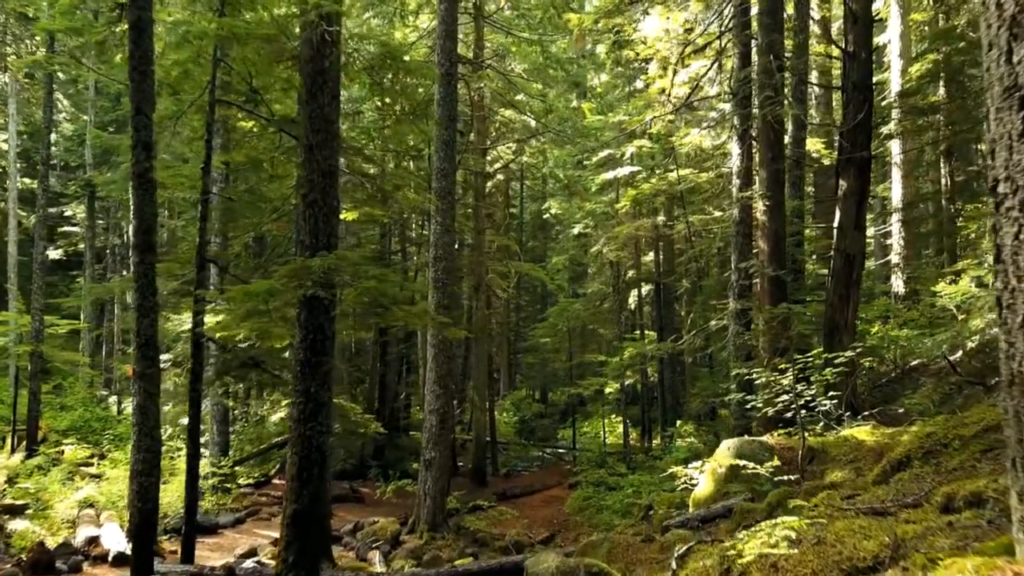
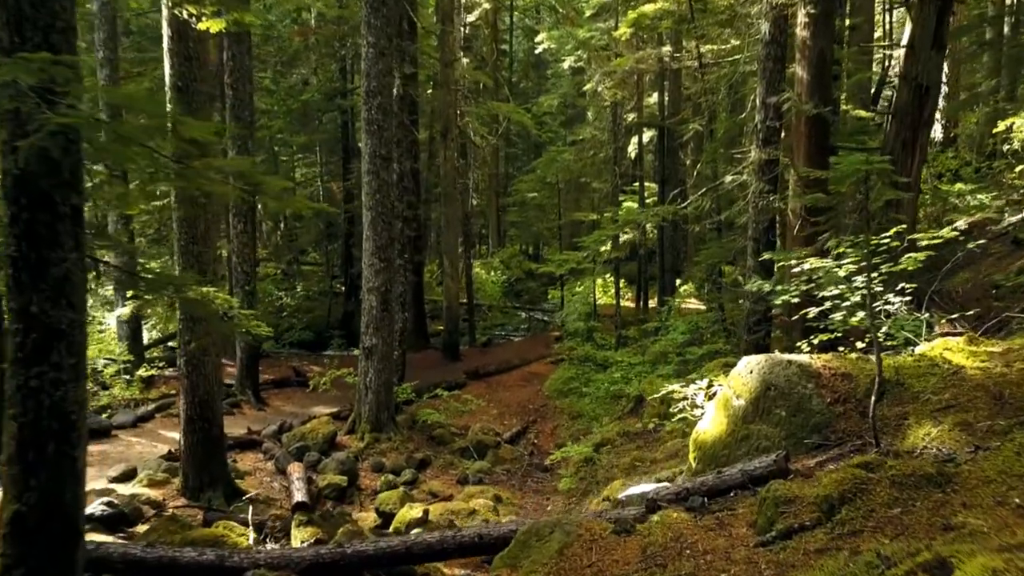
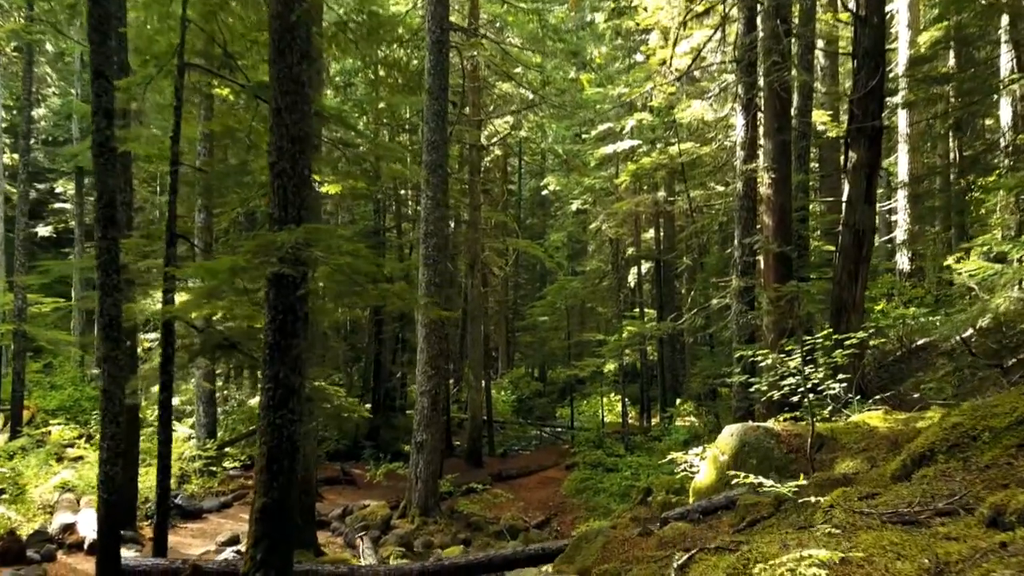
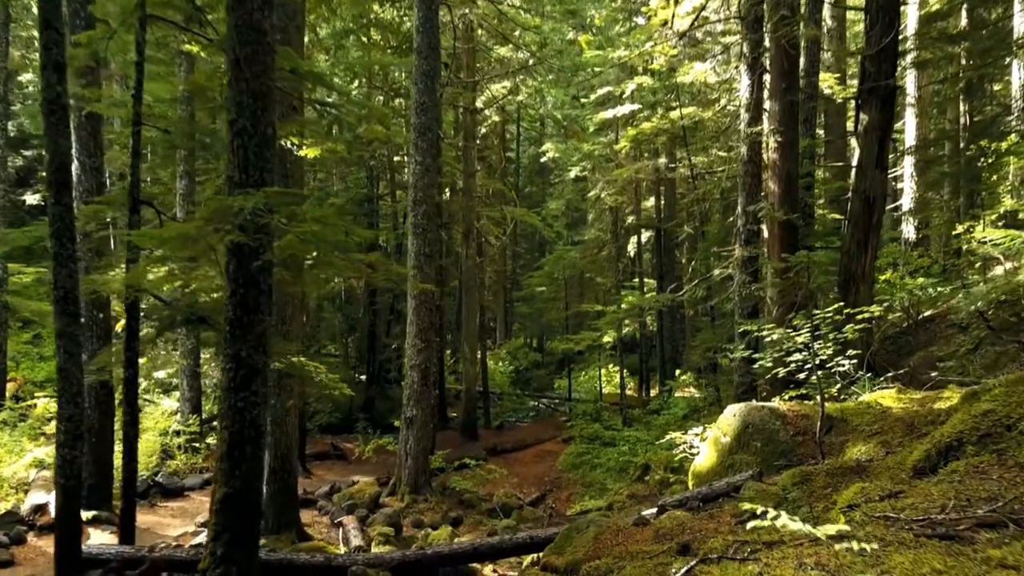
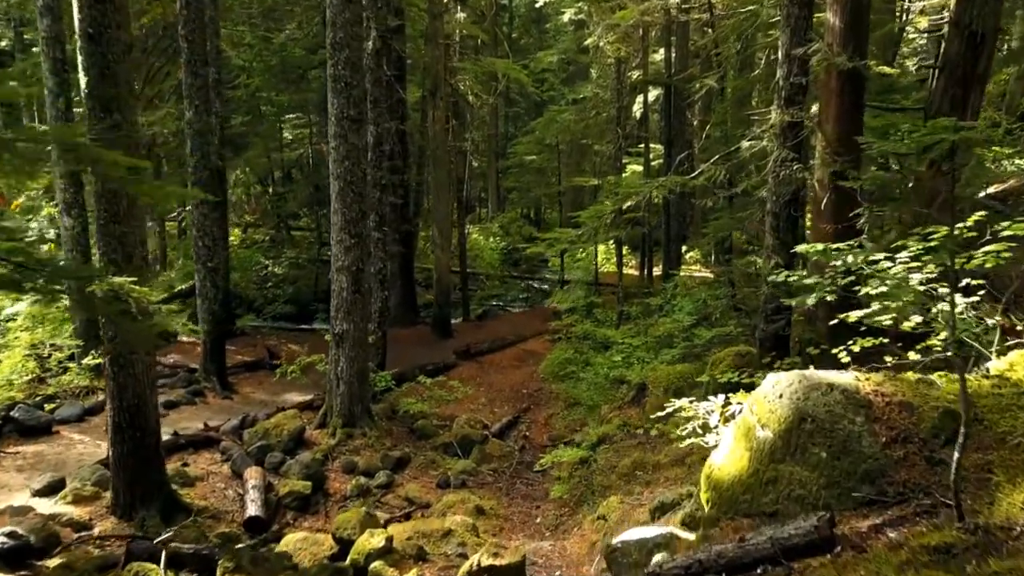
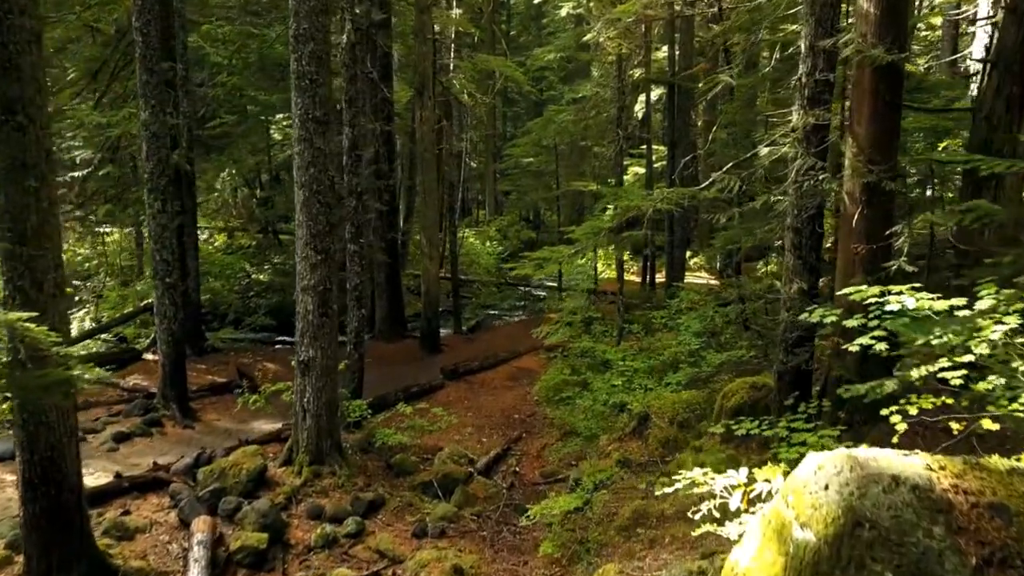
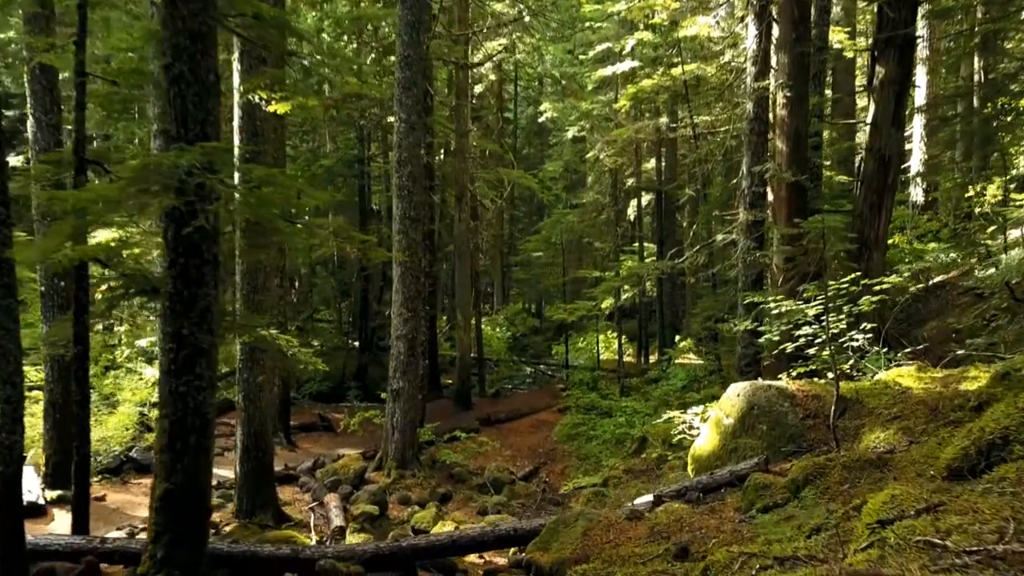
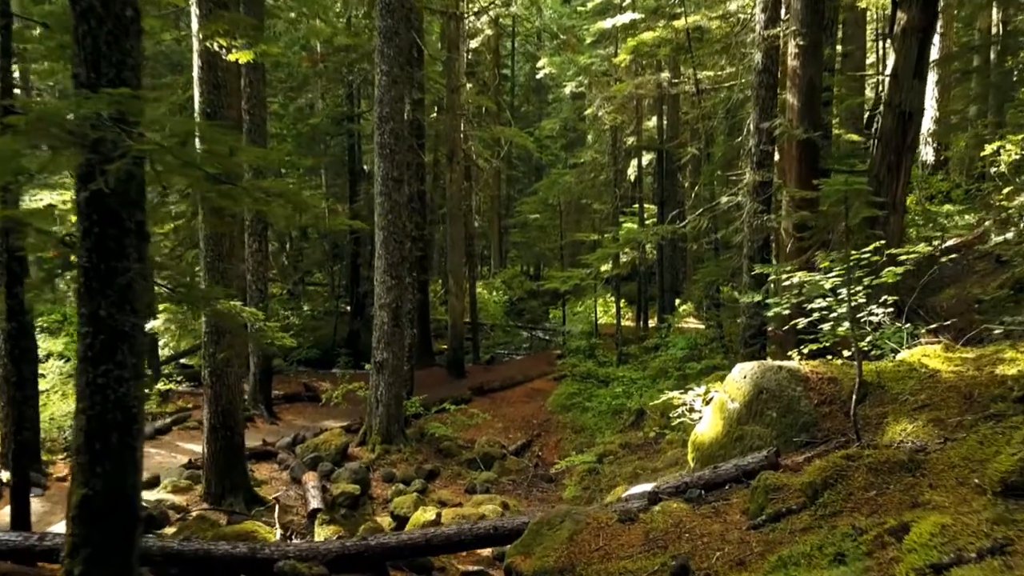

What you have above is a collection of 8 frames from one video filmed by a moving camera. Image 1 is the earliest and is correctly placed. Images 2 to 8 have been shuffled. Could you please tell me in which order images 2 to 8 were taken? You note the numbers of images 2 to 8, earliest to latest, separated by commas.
3, 4, 7, 8, 2, 5, 6
